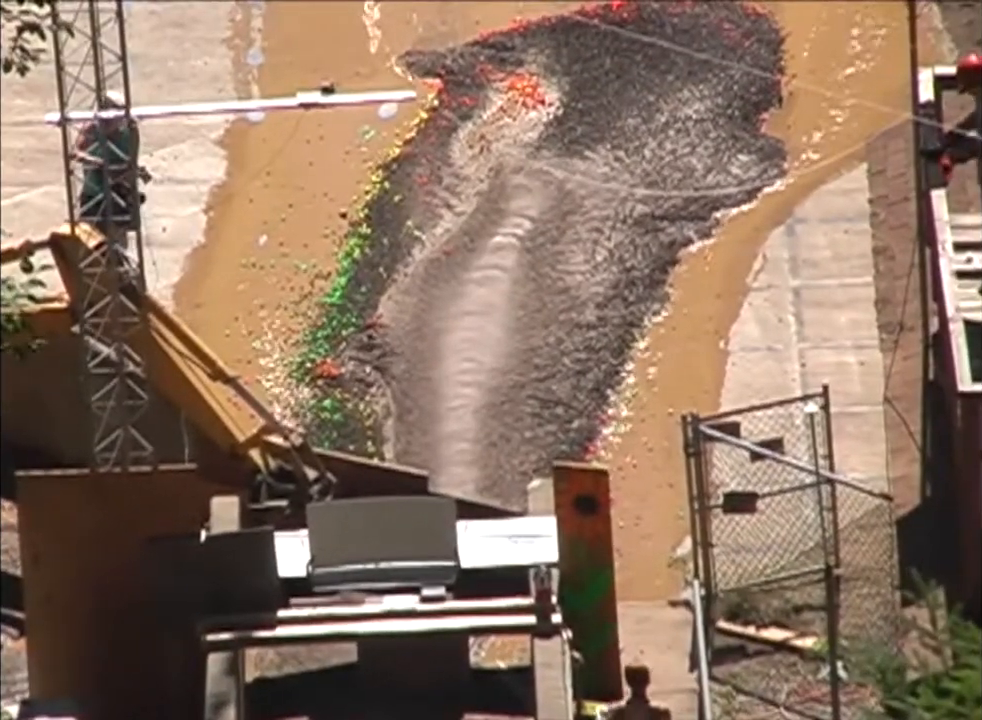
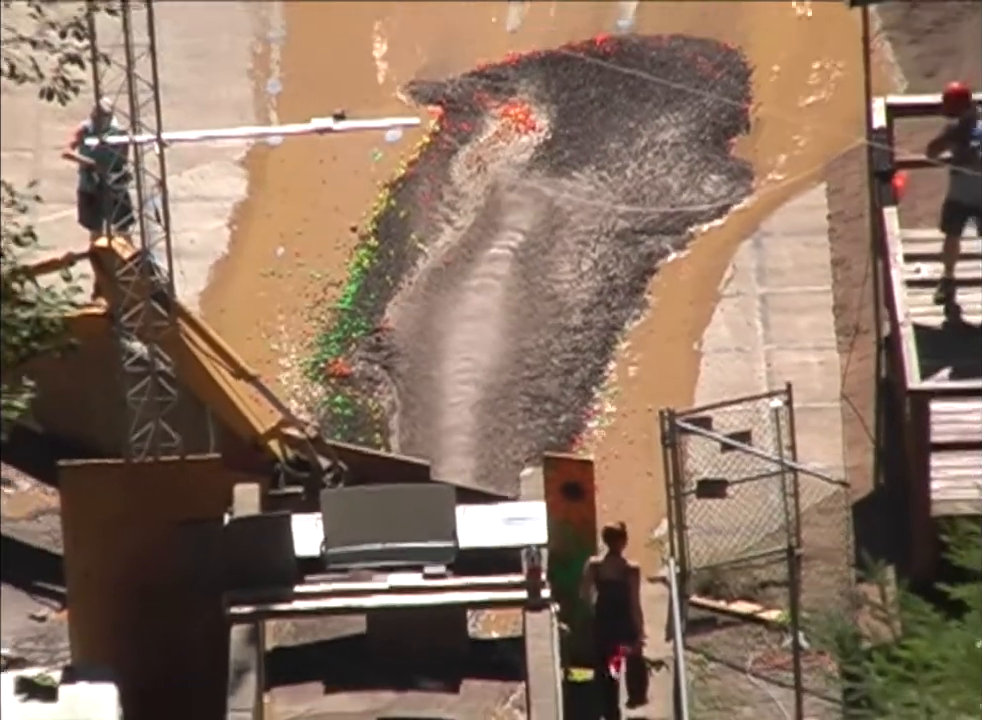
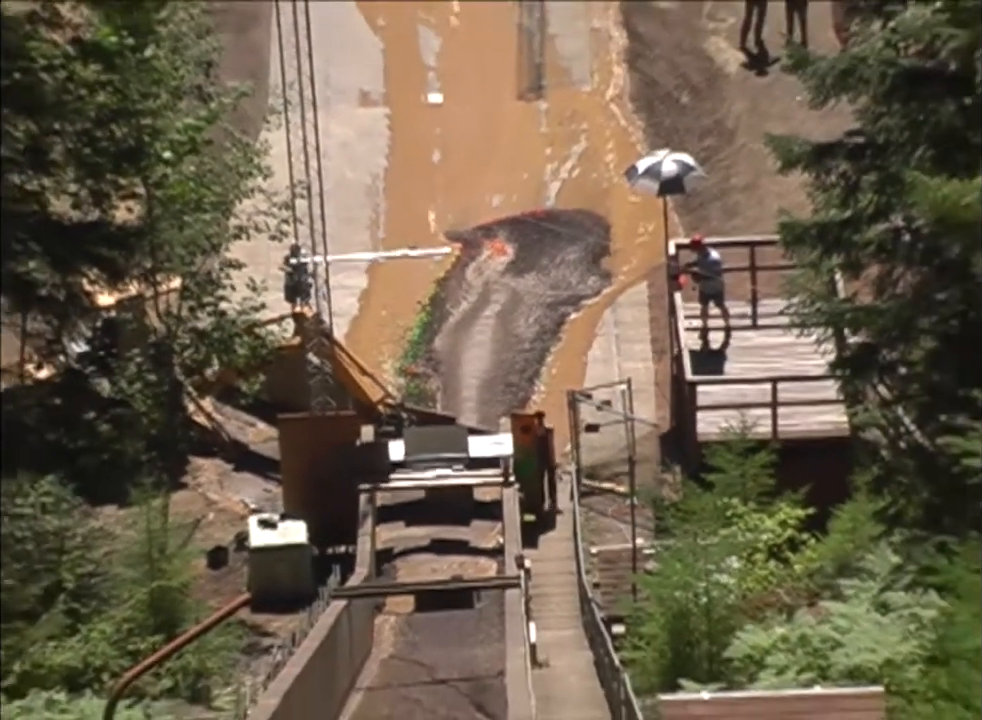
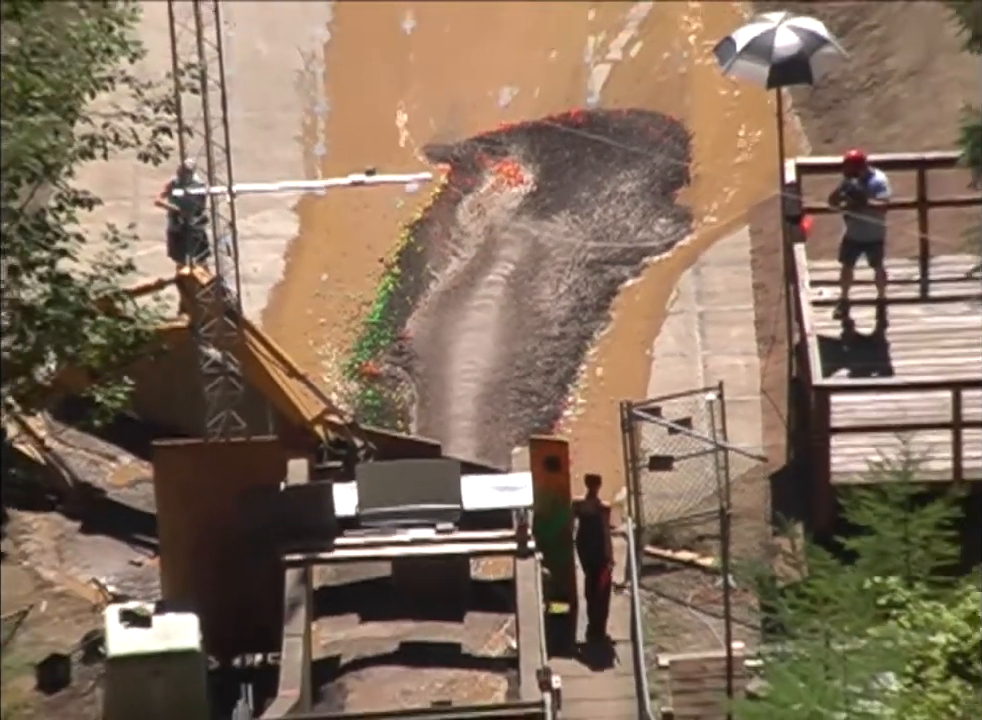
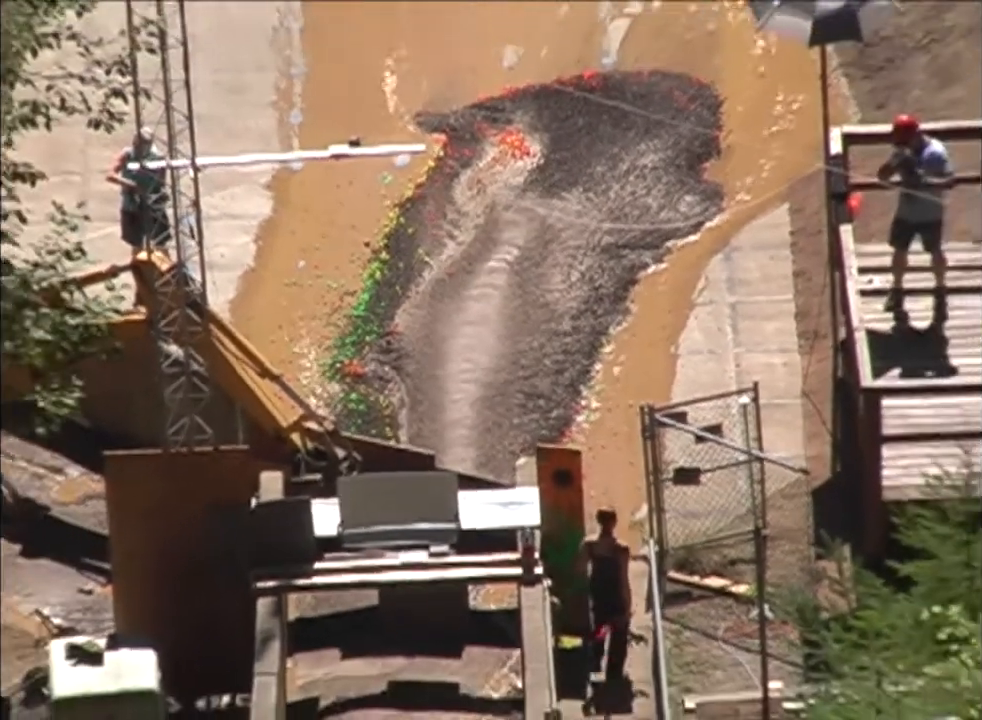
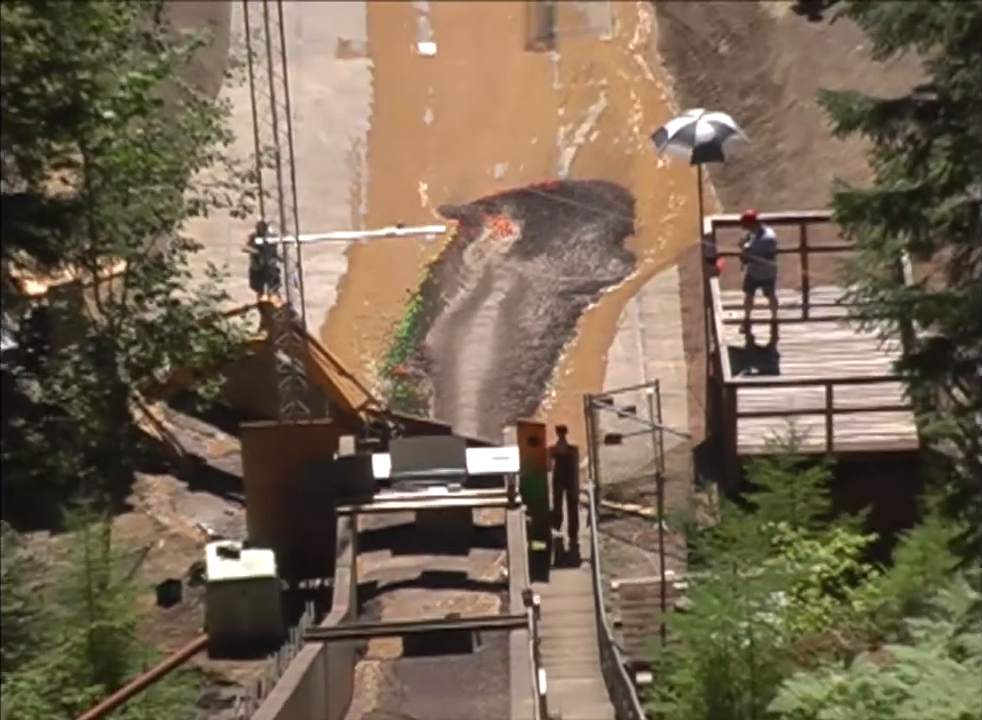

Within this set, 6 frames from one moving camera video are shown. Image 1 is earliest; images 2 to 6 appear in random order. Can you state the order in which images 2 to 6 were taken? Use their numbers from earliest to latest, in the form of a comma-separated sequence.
2, 5, 4, 6, 3
